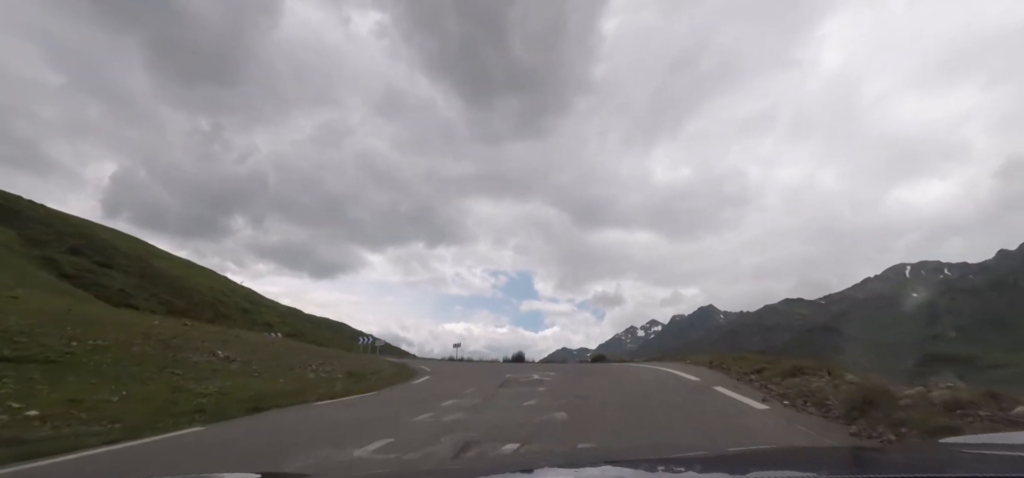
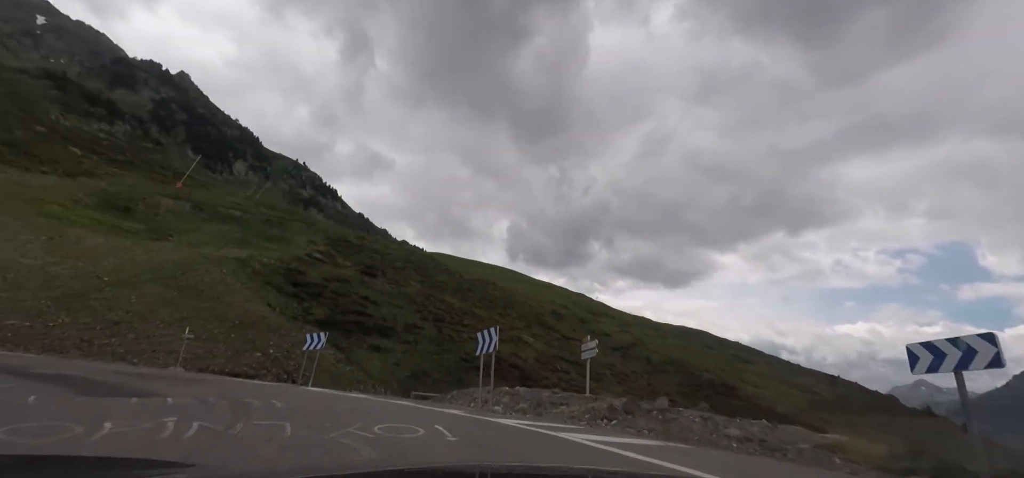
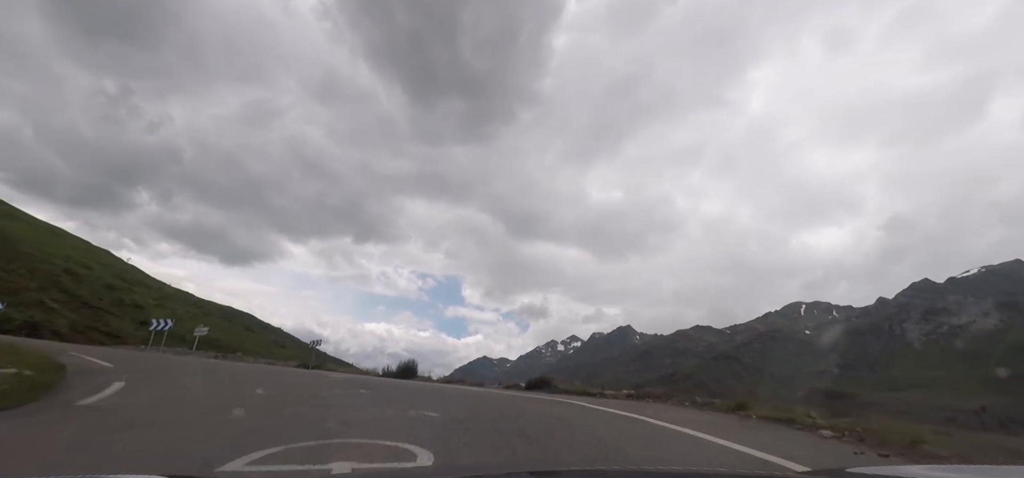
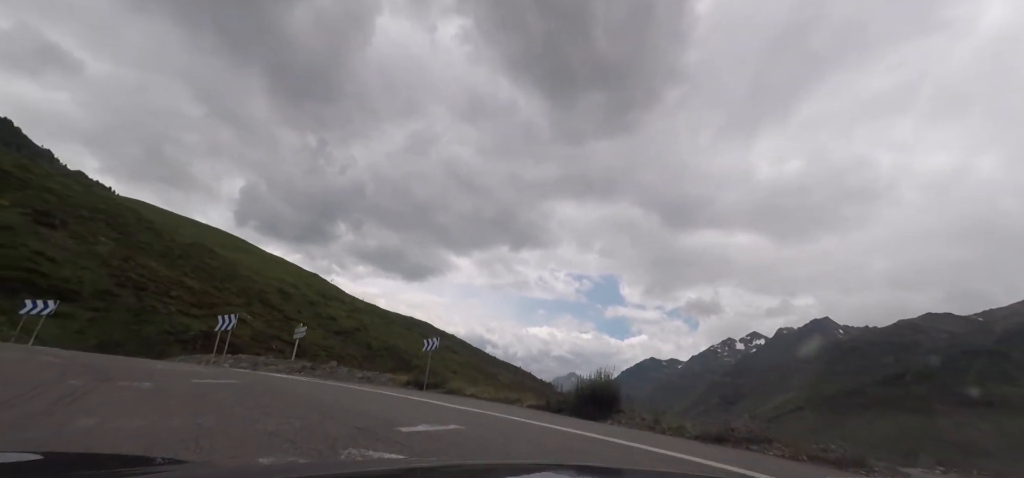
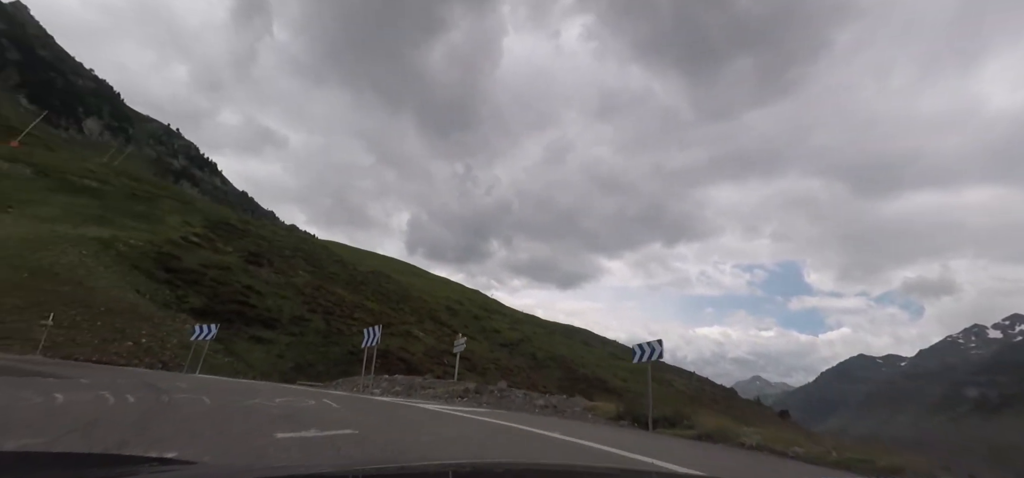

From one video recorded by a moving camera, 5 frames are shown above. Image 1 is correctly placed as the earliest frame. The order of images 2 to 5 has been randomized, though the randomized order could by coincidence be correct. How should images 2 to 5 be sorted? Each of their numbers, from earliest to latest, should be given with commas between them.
3, 4, 5, 2
